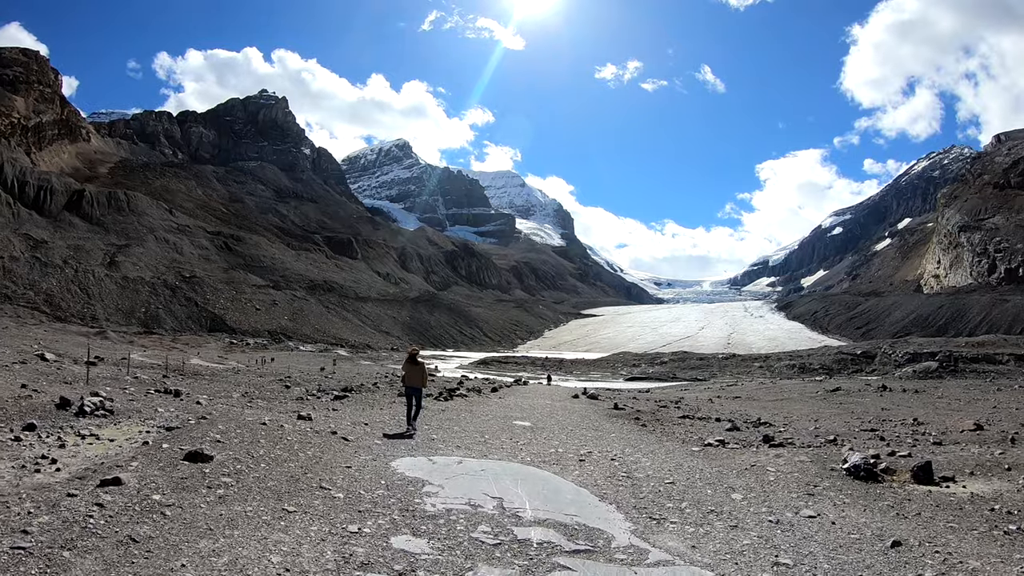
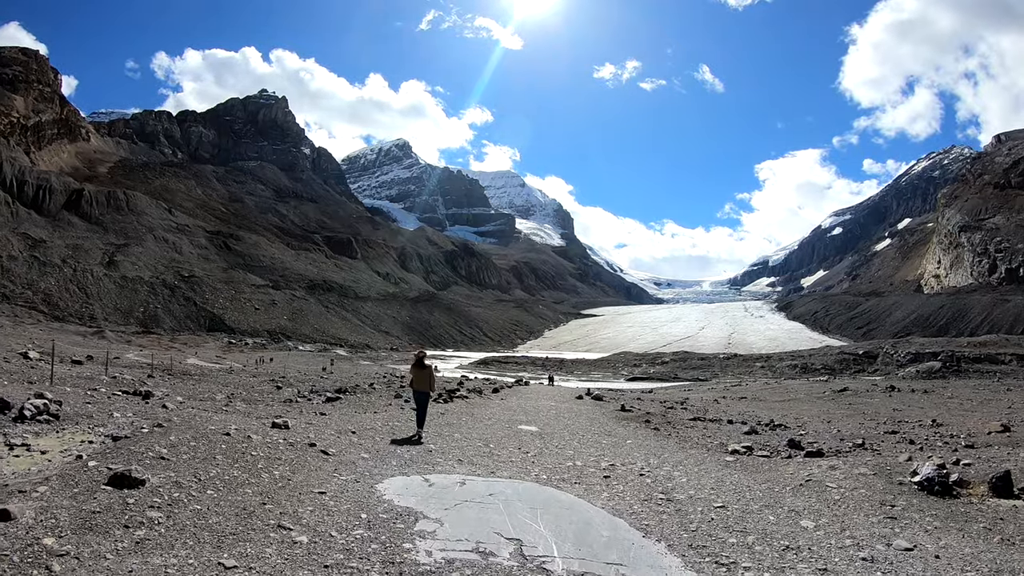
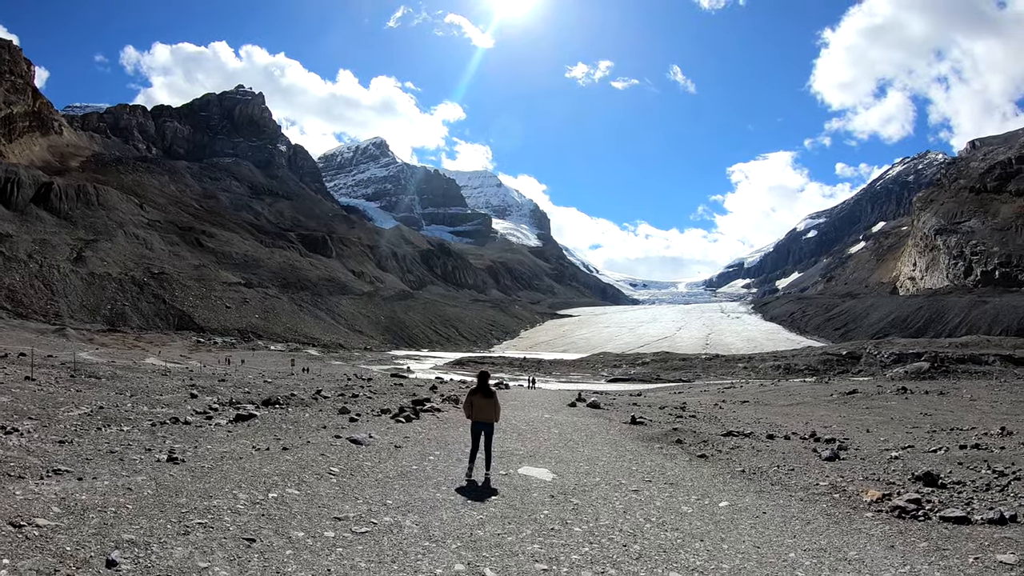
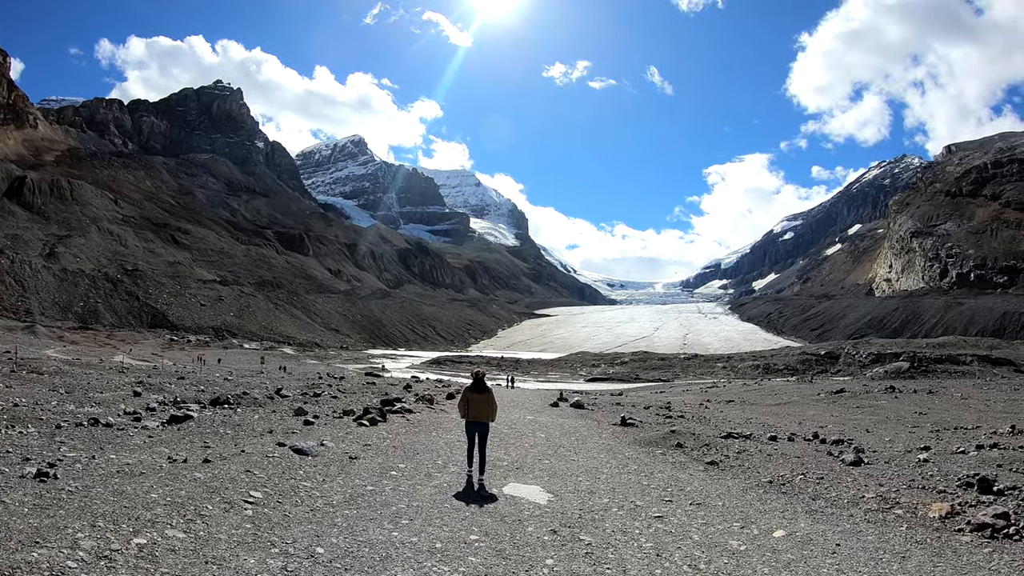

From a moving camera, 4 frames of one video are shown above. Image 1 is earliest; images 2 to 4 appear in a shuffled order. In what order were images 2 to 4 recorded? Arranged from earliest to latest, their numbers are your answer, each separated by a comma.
2, 3, 4
